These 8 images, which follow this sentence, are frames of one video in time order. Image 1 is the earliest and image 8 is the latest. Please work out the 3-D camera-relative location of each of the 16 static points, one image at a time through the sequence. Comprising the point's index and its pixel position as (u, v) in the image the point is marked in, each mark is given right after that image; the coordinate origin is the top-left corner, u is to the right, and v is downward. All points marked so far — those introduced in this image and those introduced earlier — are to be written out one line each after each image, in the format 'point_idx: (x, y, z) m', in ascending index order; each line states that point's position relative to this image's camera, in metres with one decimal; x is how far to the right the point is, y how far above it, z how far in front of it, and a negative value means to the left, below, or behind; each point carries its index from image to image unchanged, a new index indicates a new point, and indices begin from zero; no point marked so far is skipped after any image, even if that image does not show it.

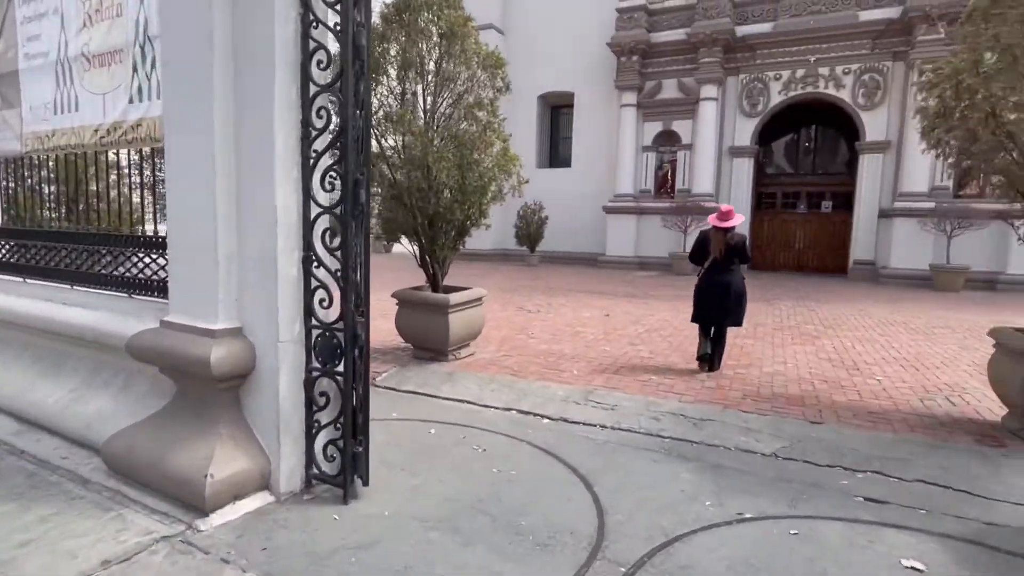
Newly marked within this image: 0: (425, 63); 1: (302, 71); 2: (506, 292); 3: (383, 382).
0: (-0.9, +2.3, +5.7) m
1: (-1.0, +1.1, +2.8) m
2: (-0.1, -0.1, +13.0) m
3: (-1.2, -0.9, +5.2) m
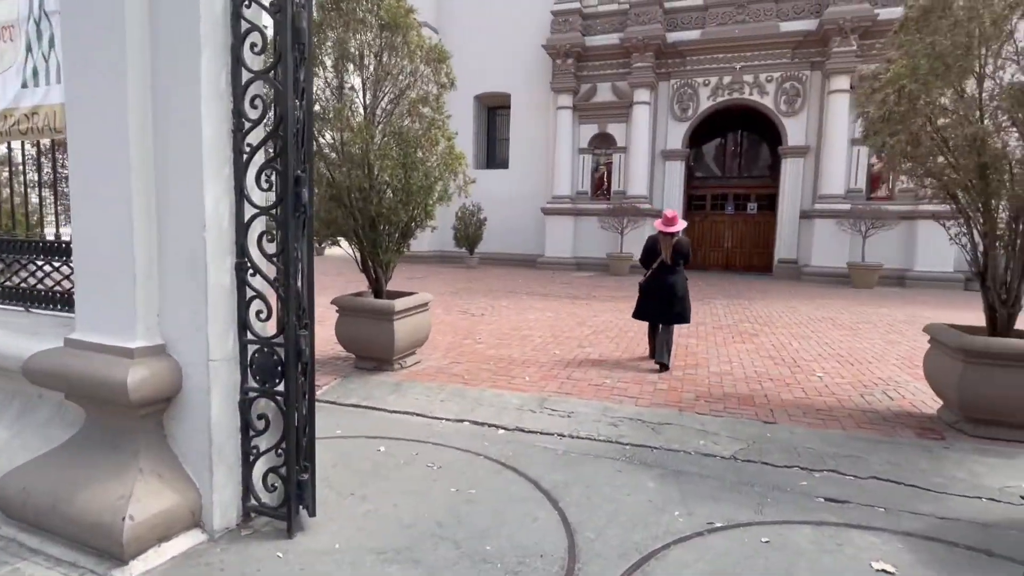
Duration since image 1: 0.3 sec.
0: (-1.4, +2.2, +5.4) m
1: (-1.2, +1.0, +2.5) m
2: (-1.4, -0.2, +12.7) m
3: (-1.6, -0.9, +4.8) m
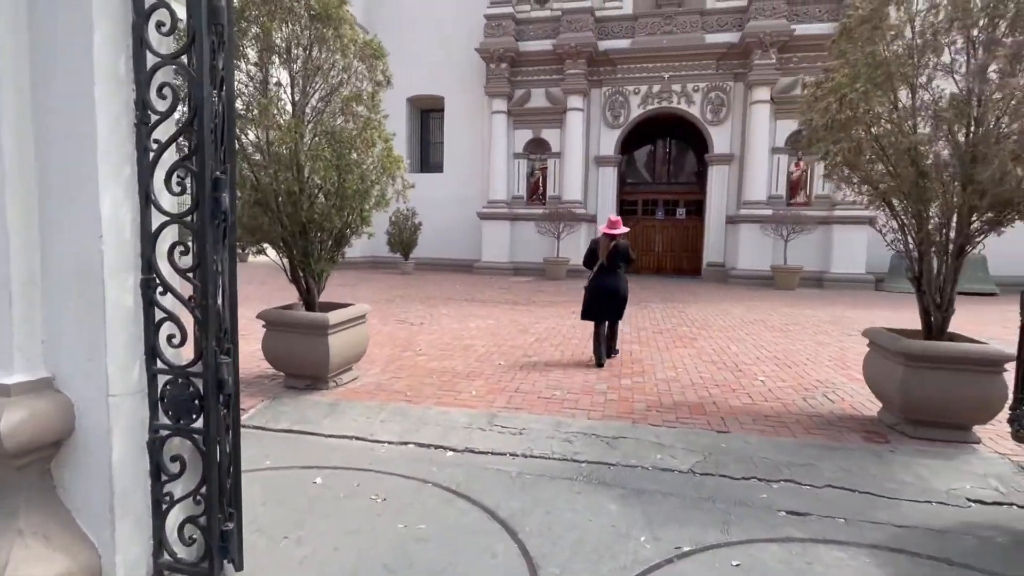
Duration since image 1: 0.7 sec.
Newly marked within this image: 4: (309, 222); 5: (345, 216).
0: (-1.9, +2.1, +5.0) m
1: (-1.4, +0.9, +2.1) m
2: (-2.8, -0.3, +12.2) m
3: (-2.0, -1.0, +4.4) m
4: (-1.8, +0.6, +5.1) m
5: (-1.5, +0.7, +5.2) m
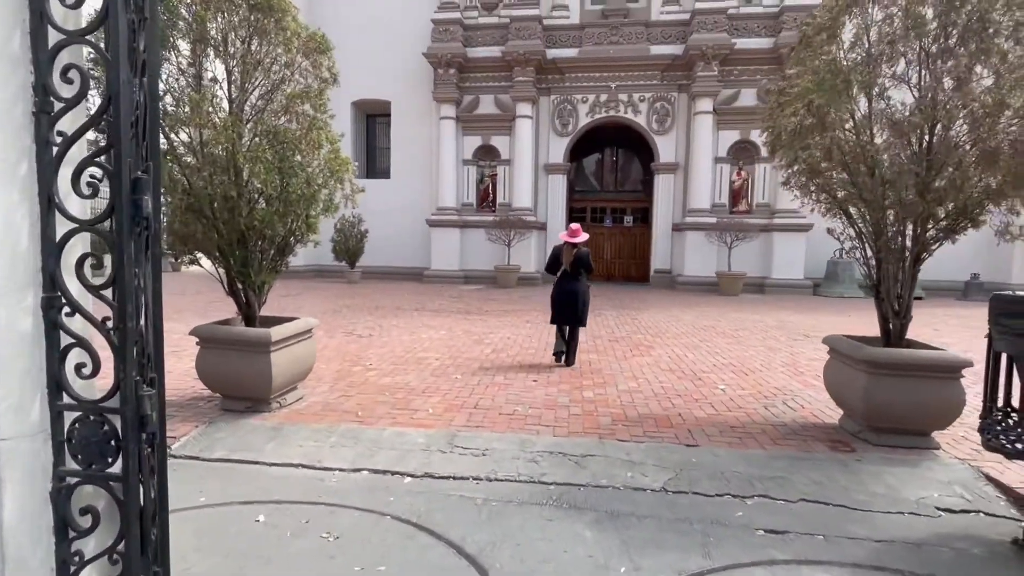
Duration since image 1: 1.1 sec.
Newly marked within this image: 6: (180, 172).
0: (-2.3, +2.0, +4.6) m
1: (-1.5, +0.9, +1.7) m
2: (-3.7, -0.5, +11.7) m
3: (-2.3, -1.1, +3.9) m
4: (-2.2, +0.5, +4.7) m
5: (-1.9, +0.5, +4.9) m
6: (-2.6, +0.9, +4.5) m
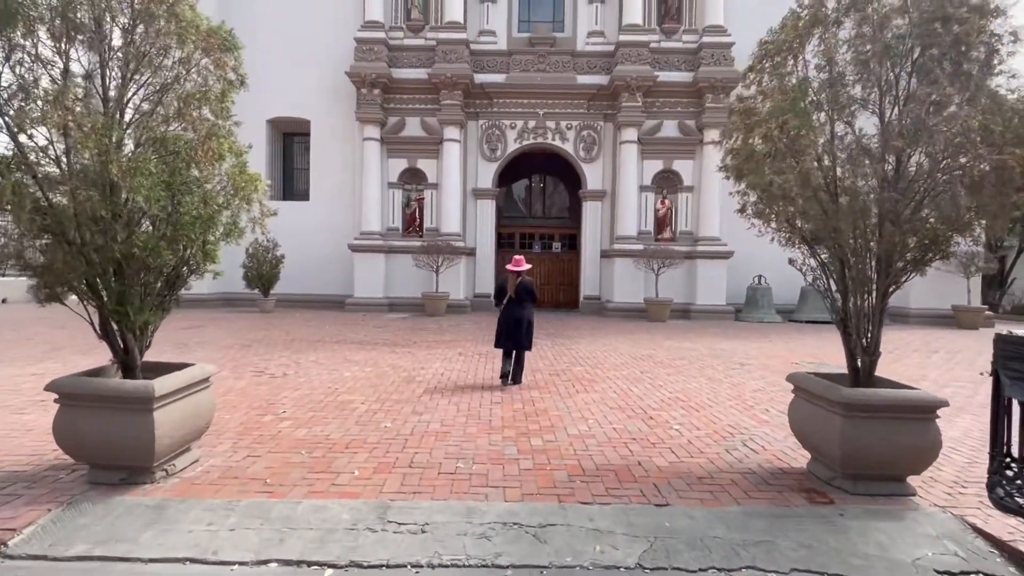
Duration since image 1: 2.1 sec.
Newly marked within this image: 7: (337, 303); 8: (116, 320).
0: (-2.7, +1.7, +3.8) m
1: (-1.5, +0.7, +1.0) m
2: (-5.0, -1.1, +10.5) m
3: (-2.6, -1.4, +3.0) m
4: (-2.6, +0.2, +3.9) m
5: (-2.3, +0.3, +4.0) m
6: (-3.0, +0.6, +3.6) m
7: (-5.9, -0.5, +19.2) m
8: (-2.7, -0.2, +3.9) m
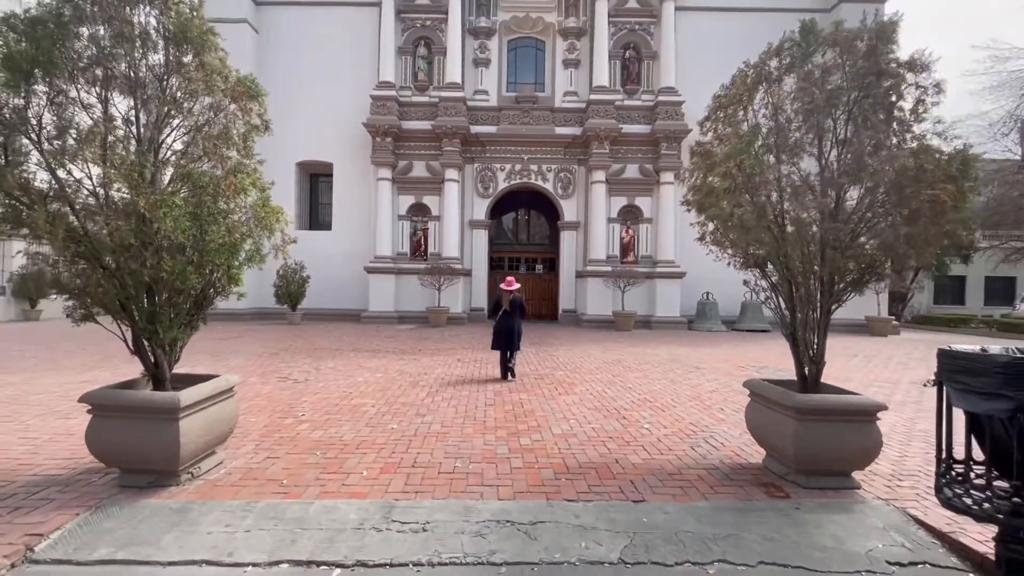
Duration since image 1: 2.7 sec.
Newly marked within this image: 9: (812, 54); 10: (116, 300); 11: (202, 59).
0: (-2.7, +1.6, +4.1) m
1: (-1.5, +0.6, +1.4) m
2: (-5.1, -1.3, +10.9) m
3: (-2.6, -1.5, +3.4) m
4: (-2.6, 0.0, +4.2) m
5: (-2.4, +0.1, +4.4) m
6: (-3.0, +0.5, +4.0) m
7: (-5.9, -0.8, +19.6) m
8: (-2.8, -0.4, +4.3) m
9: (+2.5, +2.0, +4.9) m
10: (-2.9, -0.1, +4.1) m
11: (-2.6, +1.9, +4.9) m
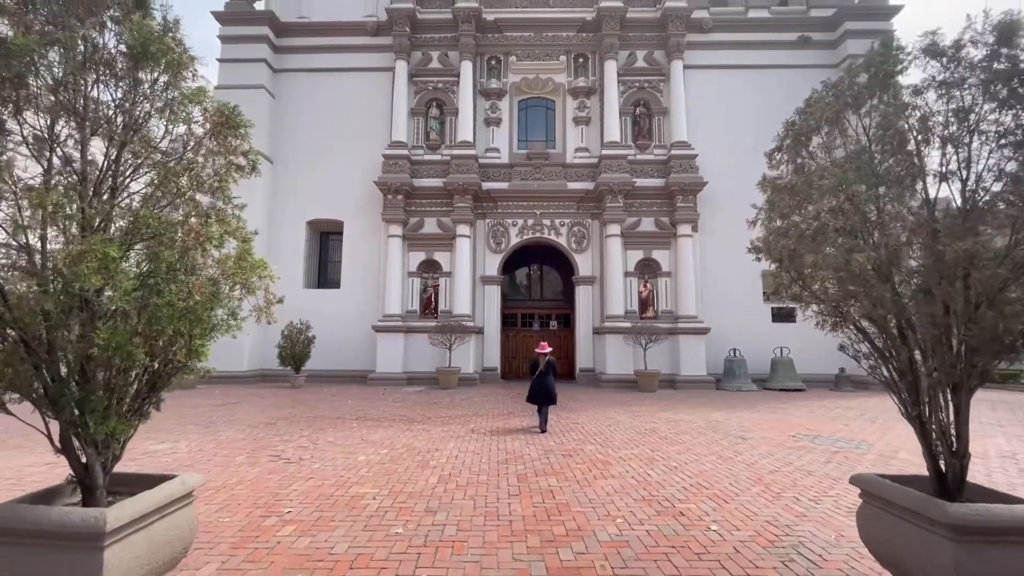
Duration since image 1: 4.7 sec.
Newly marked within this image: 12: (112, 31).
0: (-2.5, +1.1, +3.3) m
1: (-1.4, +0.4, +0.5) m
2: (-4.7, -2.4, +9.8) m
3: (-2.4, -1.8, +2.2) m
4: (-2.4, -0.4, +3.3) m
5: (-2.1, -0.3, +3.4) m
6: (-2.8, +0.1, +3.0) m
7: (-5.4, -2.8, +18.5) m
8: (-2.5, -0.8, +3.3) m
9: (+2.7, +1.5, +4.0) m
10: (-2.6, -0.5, +3.2) m
11: (-2.4, +1.4, +4.0) m
12: (-2.7, +1.7, +3.9) m
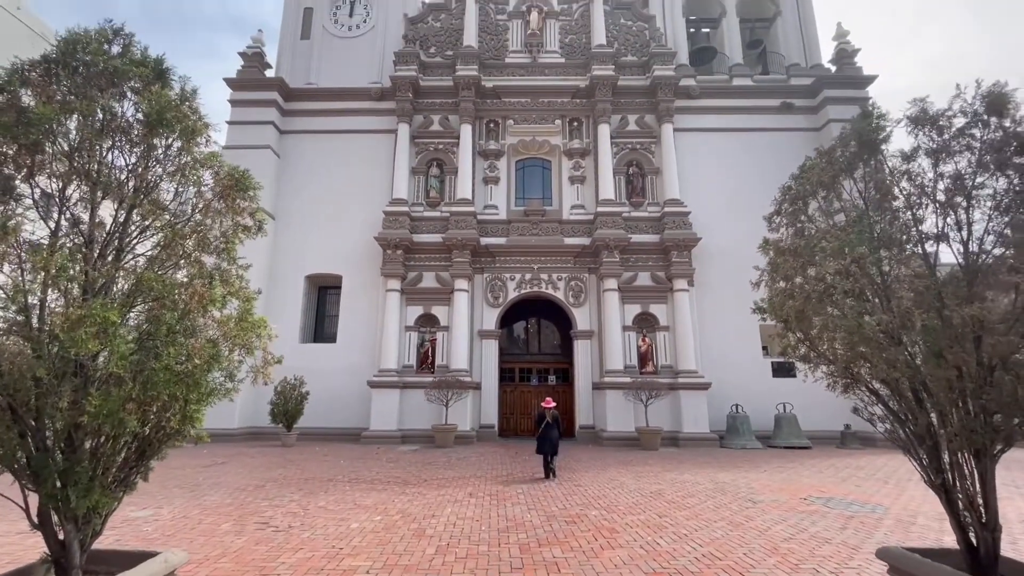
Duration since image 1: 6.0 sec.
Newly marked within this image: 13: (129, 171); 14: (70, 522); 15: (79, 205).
0: (-2.5, +0.8, +3.3) m
1: (-1.3, +0.3, +0.4) m
2: (-4.7, -3.4, +9.4) m
3: (-2.3, -2.1, +2.0) m
4: (-2.4, -0.8, +3.1) m
5: (-2.1, -0.7, +3.3) m
6: (-2.8, -0.3, +2.9) m
7: (-5.4, -4.5, +18.1) m
8: (-2.5, -1.2, +3.1) m
9: (+2.8, +1.1, +4.0) m
10: (-2.6, -0.9, +3.0) m
11: (-2.3, +1.0, +4.1) m
12: (-2.6, +1.3, +3.9) m
13: (-2.4, +0.8, +3.4) m
14: (-2.4, -1.3, +3.1) m
15: (-2.6, +0.5, +3.3) m
